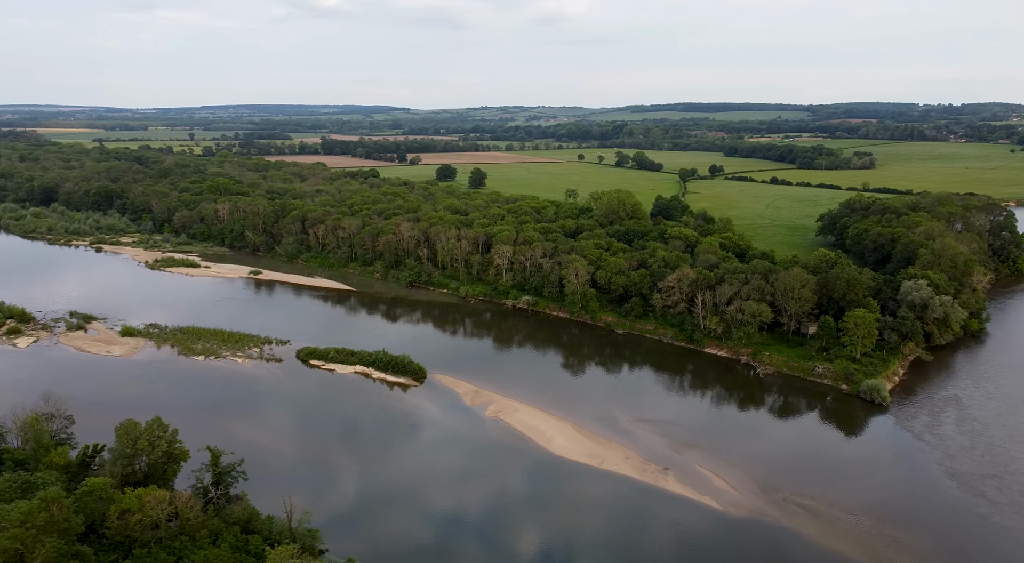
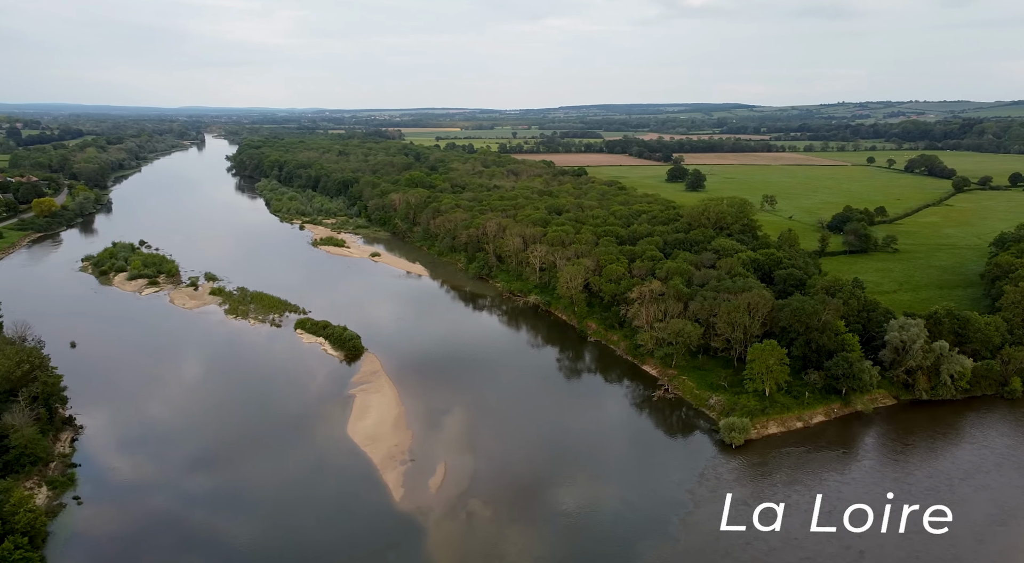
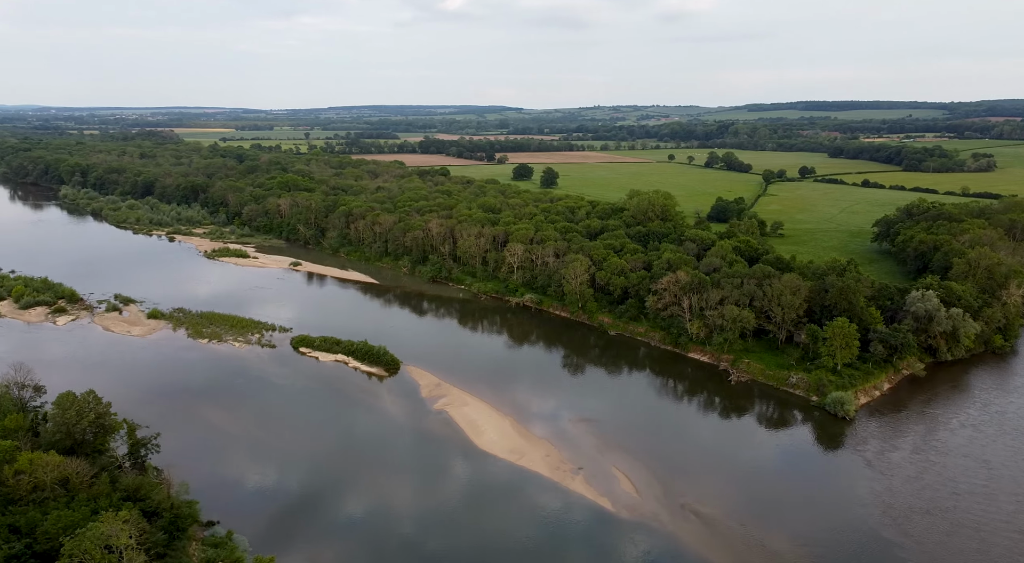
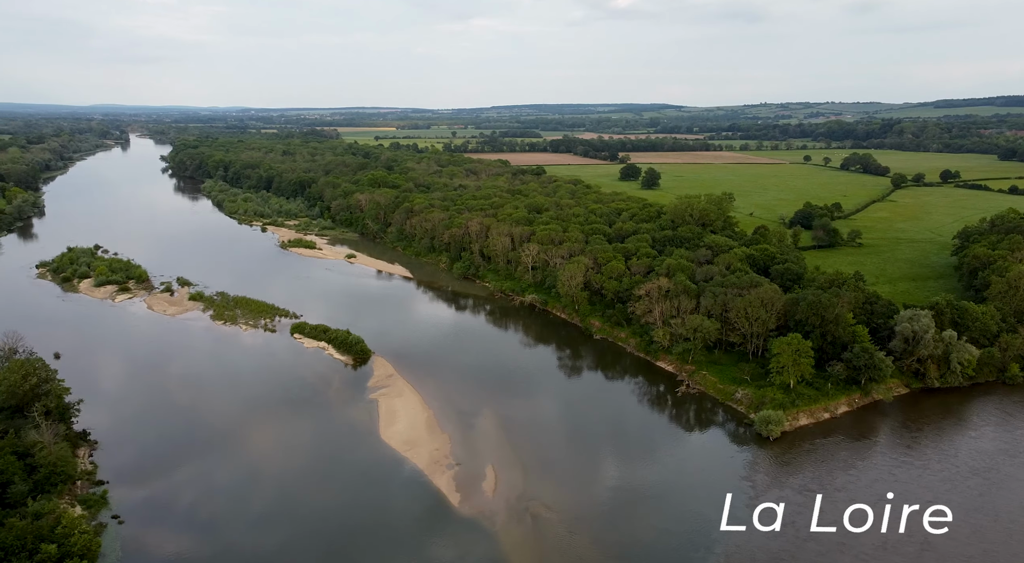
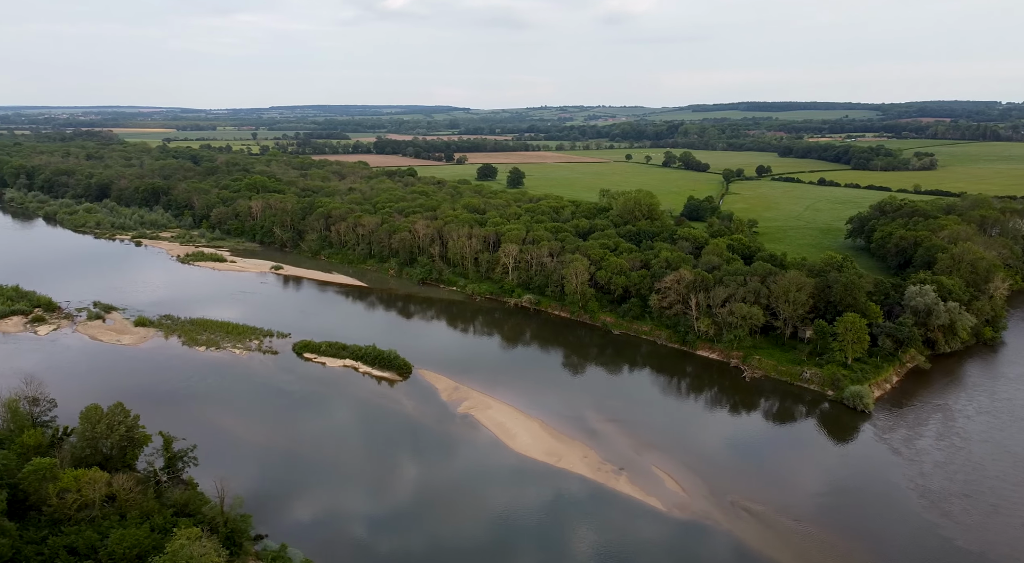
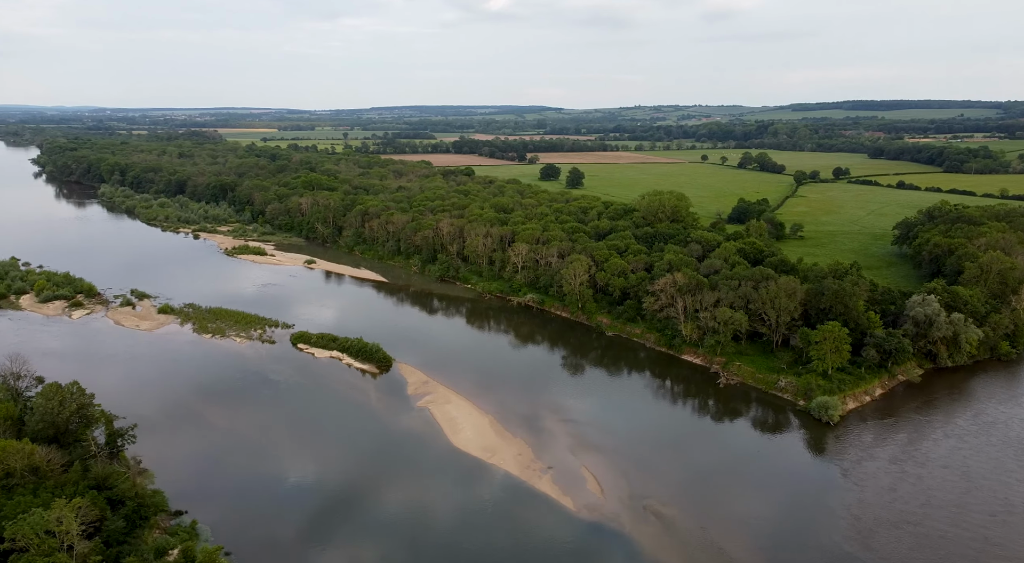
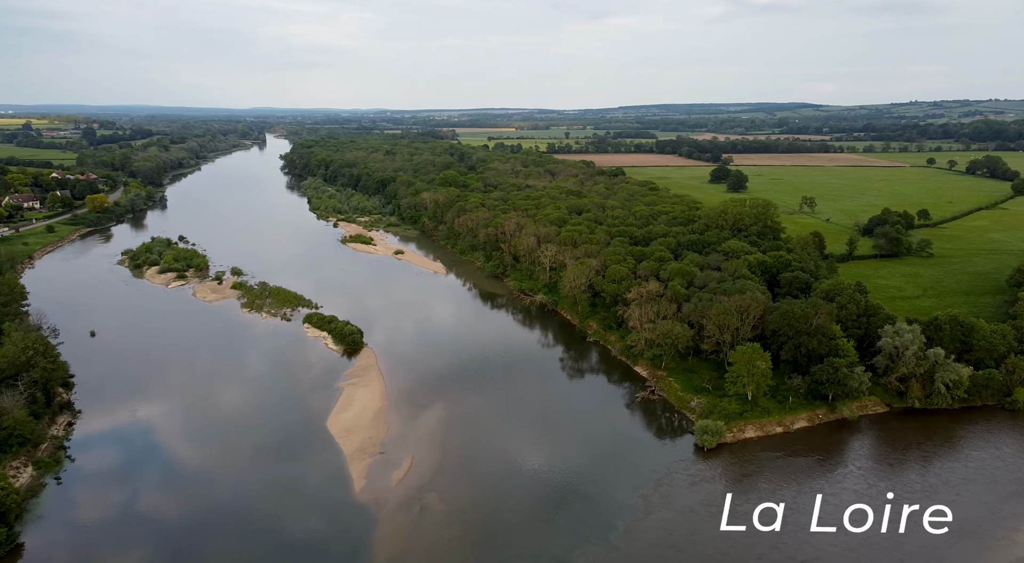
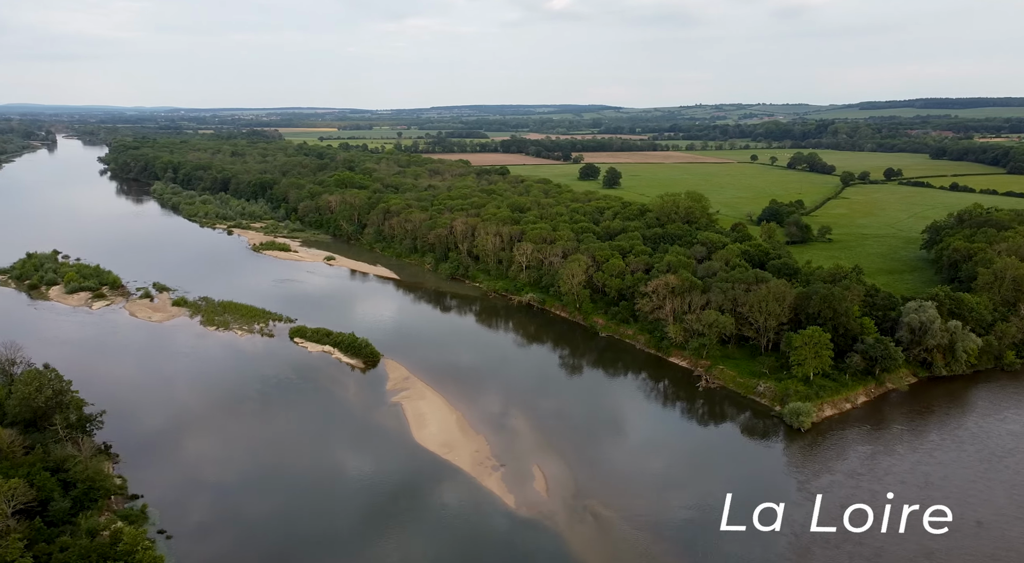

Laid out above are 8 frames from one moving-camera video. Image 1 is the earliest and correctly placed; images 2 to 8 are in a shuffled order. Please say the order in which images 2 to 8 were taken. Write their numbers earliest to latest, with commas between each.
5, 3, 6, 8, 4, 2, 7
